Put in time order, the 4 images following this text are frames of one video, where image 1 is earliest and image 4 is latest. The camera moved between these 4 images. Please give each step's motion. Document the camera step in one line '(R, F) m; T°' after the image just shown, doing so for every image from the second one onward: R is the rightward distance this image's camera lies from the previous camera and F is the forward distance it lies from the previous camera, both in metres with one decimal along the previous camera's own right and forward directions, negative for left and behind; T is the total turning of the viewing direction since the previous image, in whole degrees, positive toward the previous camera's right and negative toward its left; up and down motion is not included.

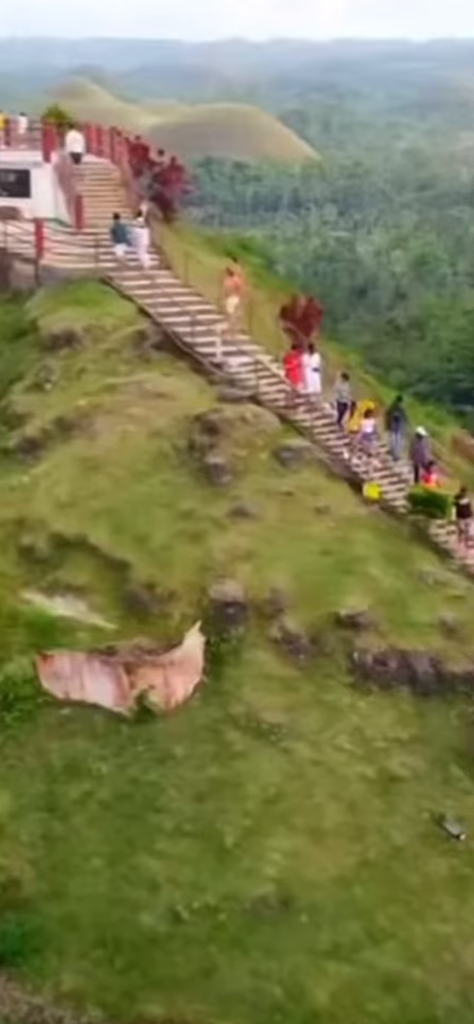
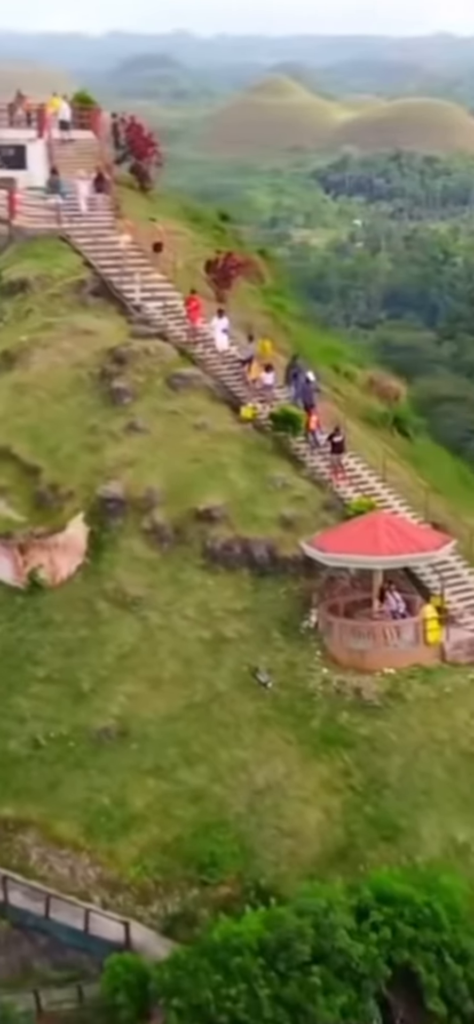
(+3.3, -2.6) m; -4°
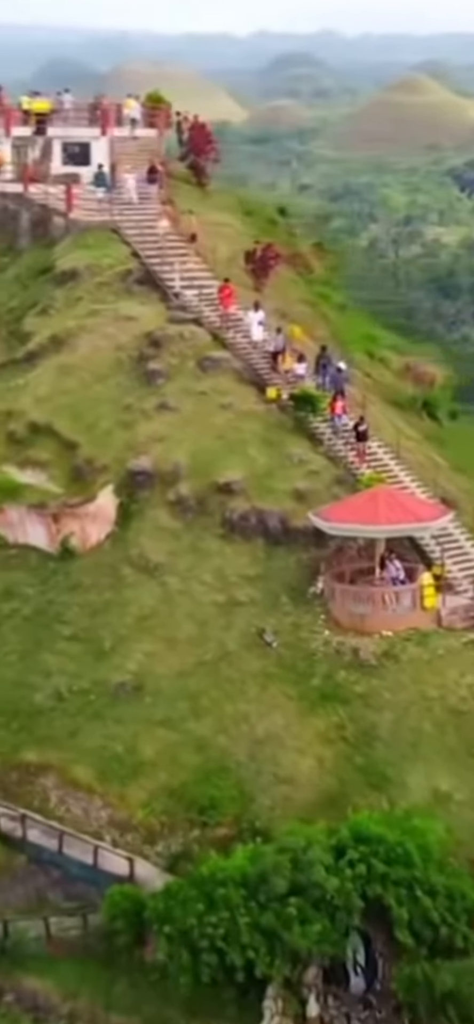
(+1.2, -0.9) m; -5°
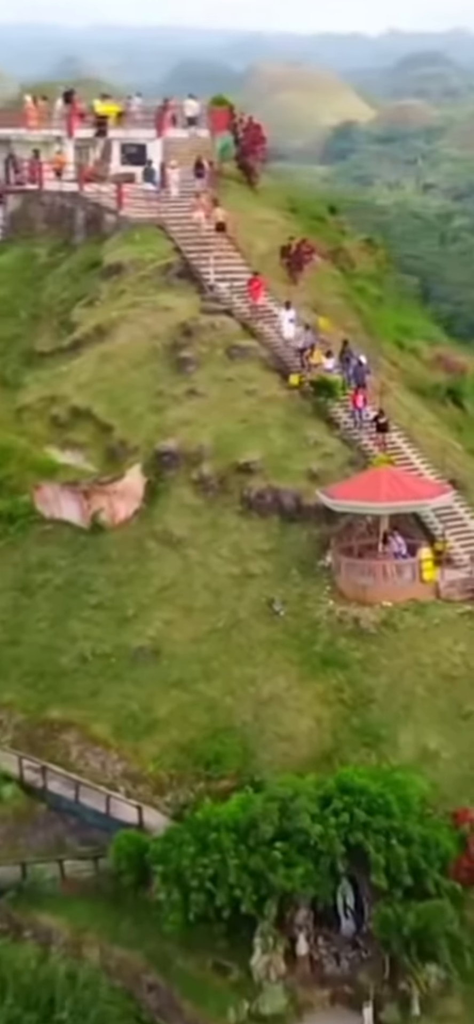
(+1.1, -1.0) m; -4°
